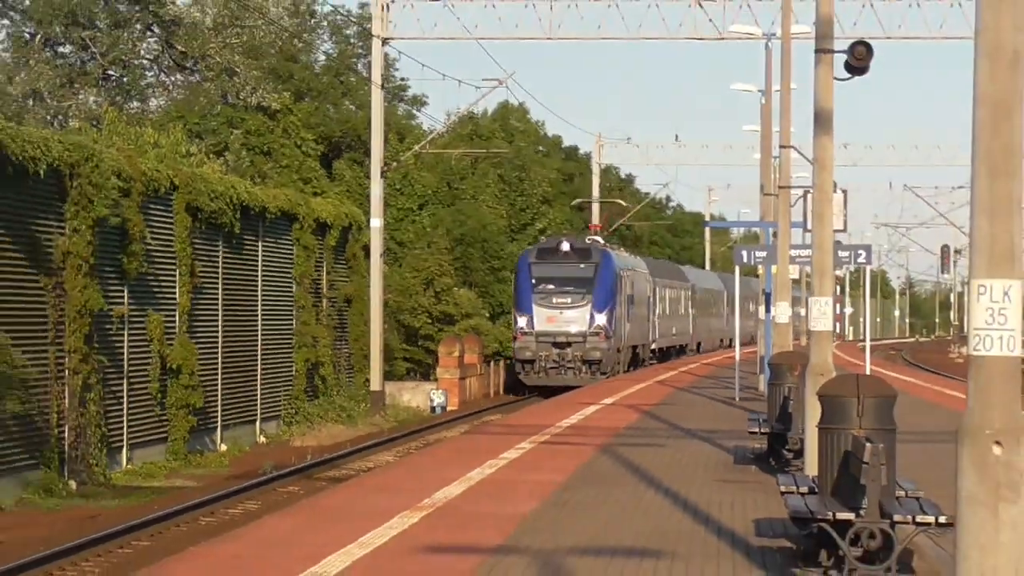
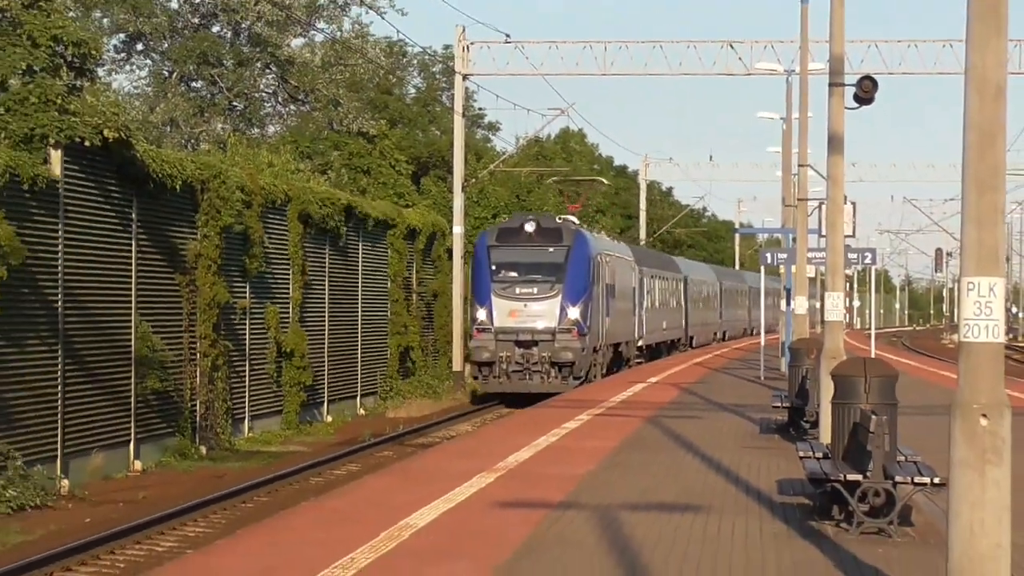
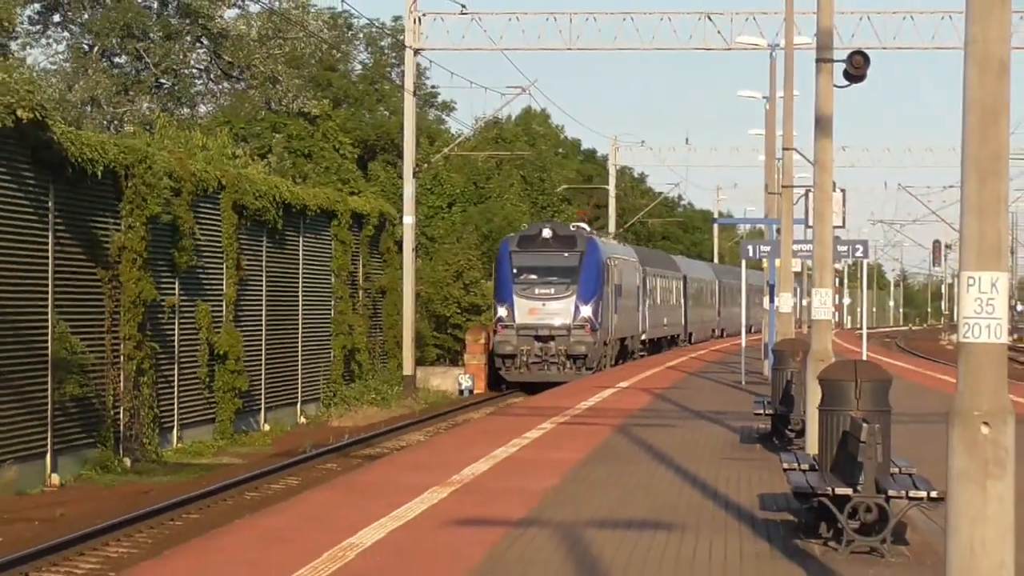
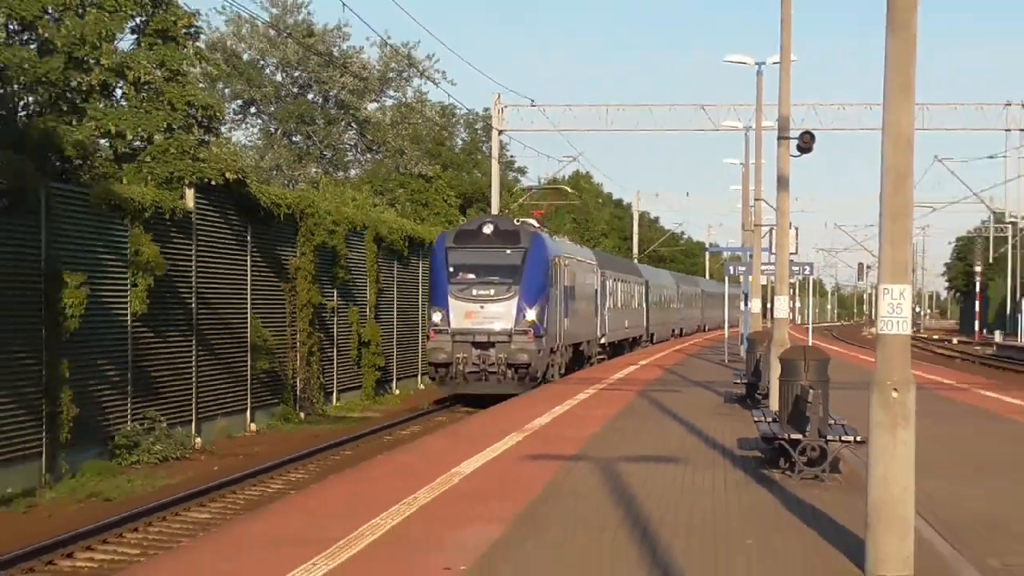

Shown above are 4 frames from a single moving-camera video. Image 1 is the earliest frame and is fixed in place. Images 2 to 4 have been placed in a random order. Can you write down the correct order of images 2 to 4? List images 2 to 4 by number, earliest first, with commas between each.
3, 2, 4
